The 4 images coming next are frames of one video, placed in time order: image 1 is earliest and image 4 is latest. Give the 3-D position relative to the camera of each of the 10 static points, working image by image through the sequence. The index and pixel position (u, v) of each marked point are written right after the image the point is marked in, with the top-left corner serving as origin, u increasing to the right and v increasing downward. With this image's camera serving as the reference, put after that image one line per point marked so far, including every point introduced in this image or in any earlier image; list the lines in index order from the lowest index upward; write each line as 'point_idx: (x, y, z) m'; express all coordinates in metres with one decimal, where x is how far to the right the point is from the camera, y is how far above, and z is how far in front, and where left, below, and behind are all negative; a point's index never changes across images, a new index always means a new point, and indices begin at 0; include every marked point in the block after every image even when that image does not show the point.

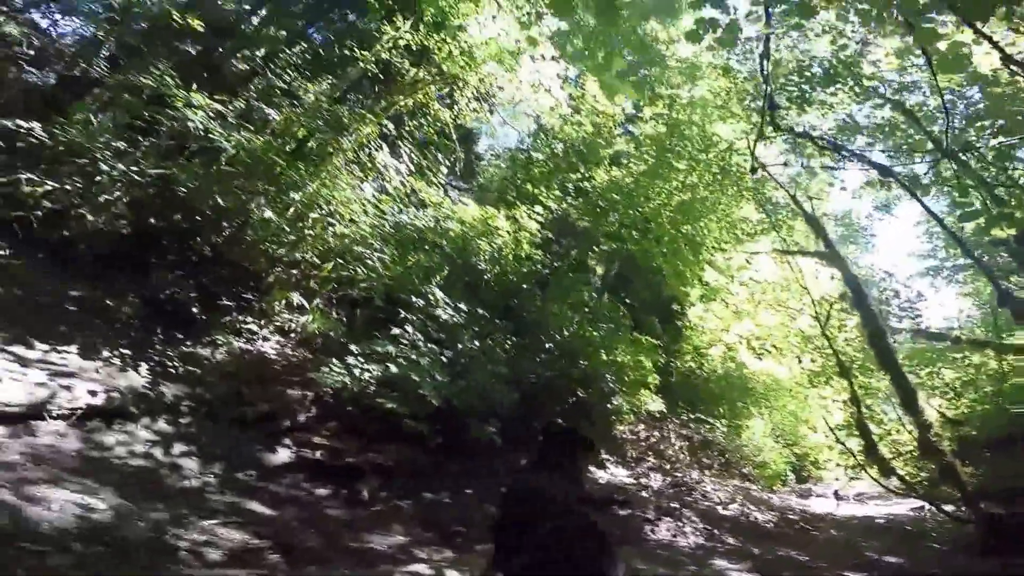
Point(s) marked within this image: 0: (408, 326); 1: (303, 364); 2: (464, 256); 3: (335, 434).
0: (-0.8, -0.3, +6.4) m
1: (-1.6, -0.6, +6.3) m
2: (-0.4, +0.3, +6.9) m
3: (-1.2, -1.0, +6.0) m
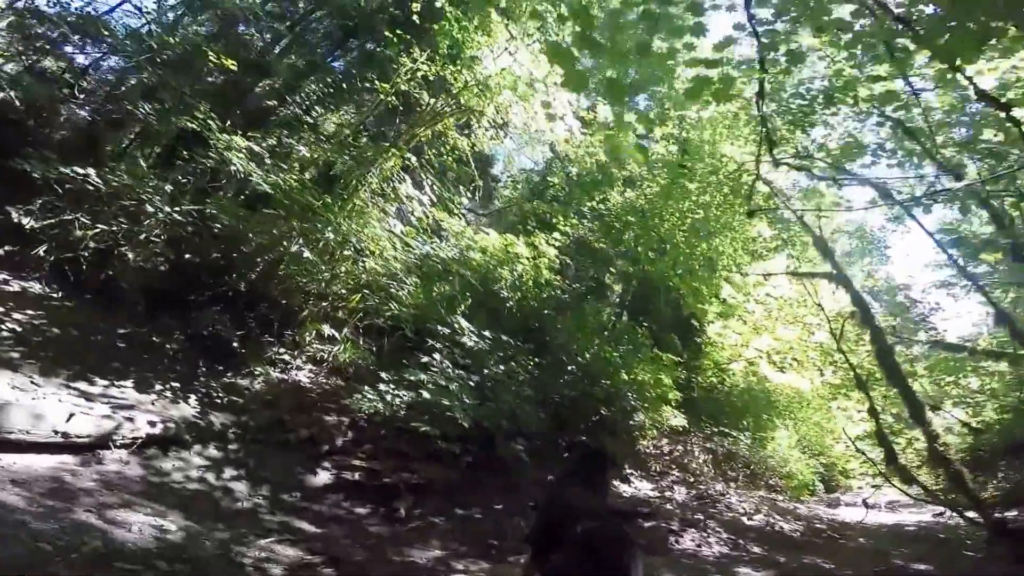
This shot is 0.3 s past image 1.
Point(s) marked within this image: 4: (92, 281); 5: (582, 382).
0: (-0.6, -0.5, +6.6) m
1: (-1.4, -0.8, +6.5) m
2: (-0.2, 0.0, +7.1) m
3: (-1.0, -1.3, +6.2) m
4: (-3.2, -0.1, +6.9) m
5: (+0.6, -0.8, +6.9) m
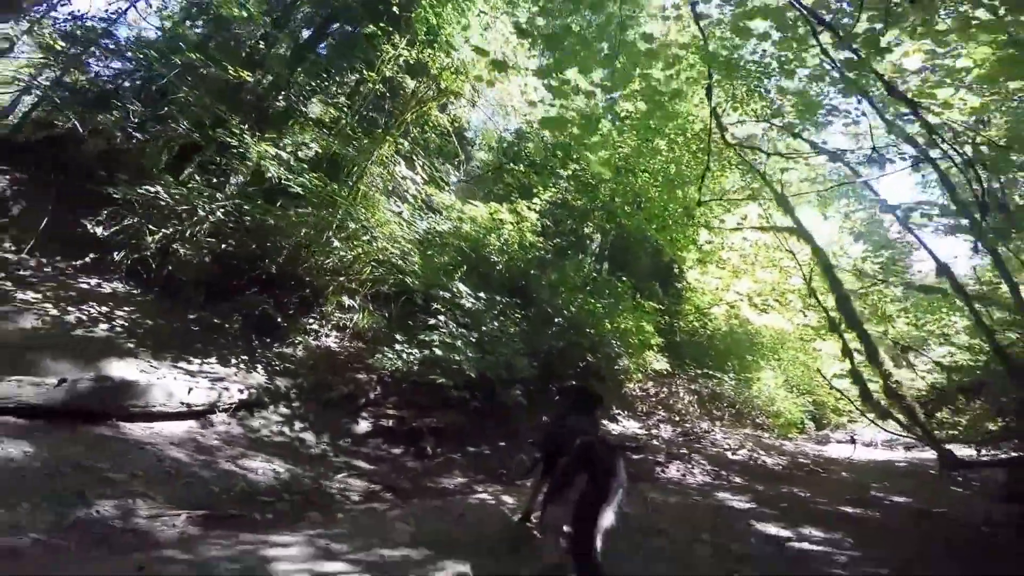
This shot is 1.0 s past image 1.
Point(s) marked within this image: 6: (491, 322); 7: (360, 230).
0: (-0.7, -0.3, +7.6) m
1: (-1.4, -0.6, +7.5) m
2: (-0.3, +0.4, +8.1) m
3: (-1.0, -1.0, +7.2) m
4: (-3.2, +0.1, +7.8) m
5: (+0.6, -0.4, +7.8) m
6: (-0.2, -0.3, +7.8) m
7: (-1.4, +0.5, +7.7) m
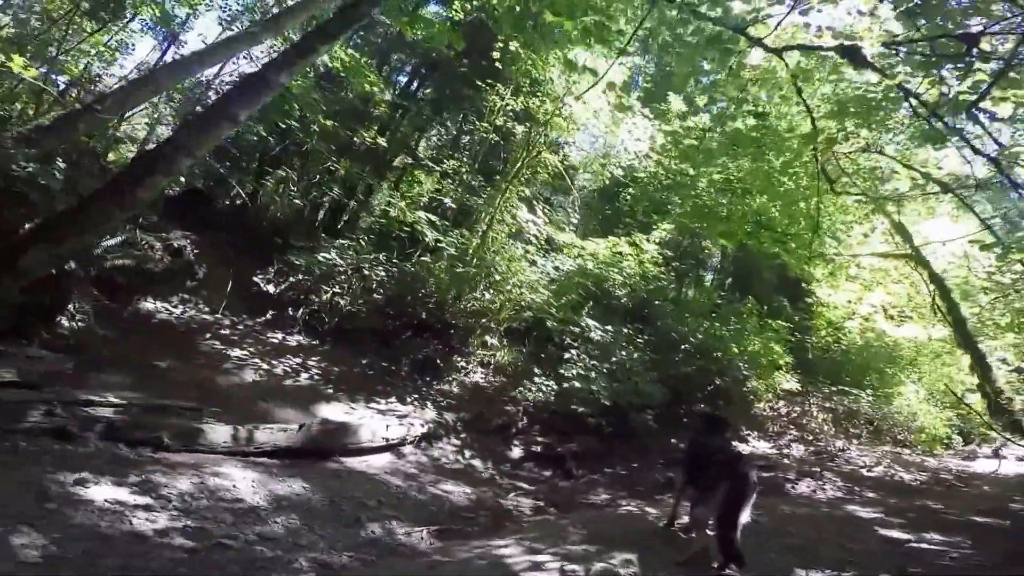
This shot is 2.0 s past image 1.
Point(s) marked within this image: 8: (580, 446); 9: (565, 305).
0: (+0.6, -0.6, +8.3) m
1: (-0.1, -1.0, +8.3) m
2: (+1.0, 0.0, +8.7) m
3: (+0.3, -1.4, +7.9) m
4: (-1.9, -0.5, +8.8) m
5: (+1.9, -0.7, +8.3) m
6: (+1.1, -0.7, +8.4) m
7: (-0.1, +0.1, +8.5) m
8: (+0.6, -1.6, +7.9) m
9: (+0.6, -0.2, +8.5) m
